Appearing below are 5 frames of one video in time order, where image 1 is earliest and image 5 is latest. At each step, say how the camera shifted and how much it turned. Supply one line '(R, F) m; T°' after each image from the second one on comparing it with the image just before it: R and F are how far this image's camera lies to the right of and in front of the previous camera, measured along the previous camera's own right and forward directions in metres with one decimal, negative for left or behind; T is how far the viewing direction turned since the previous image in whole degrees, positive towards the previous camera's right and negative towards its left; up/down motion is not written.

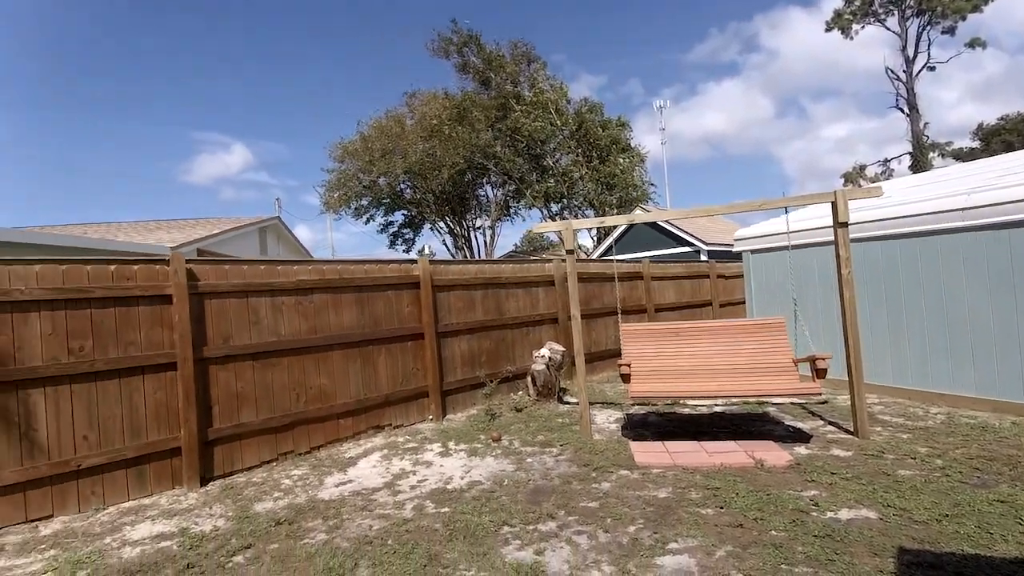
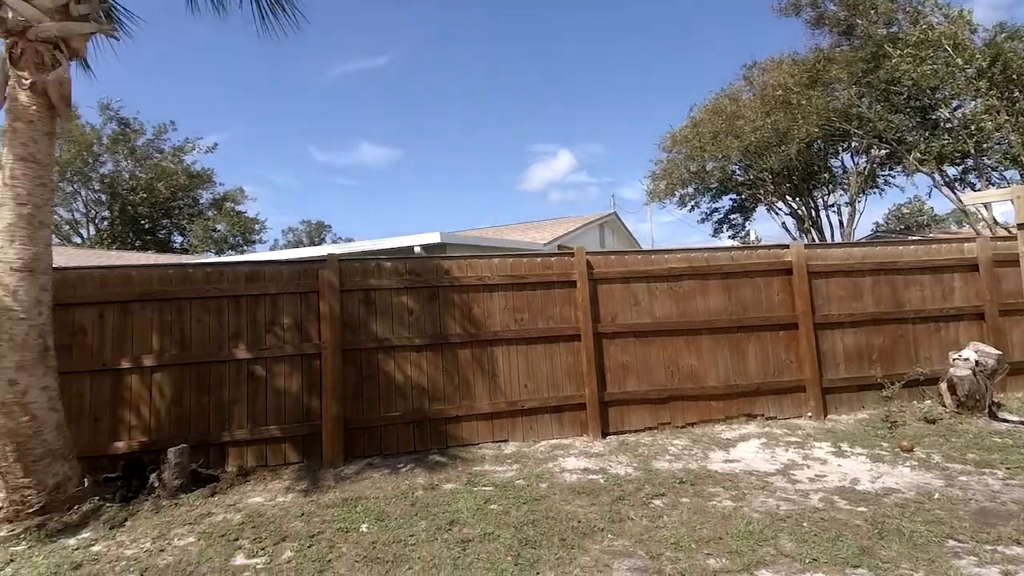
(-0.5, -0.5) m; -36°
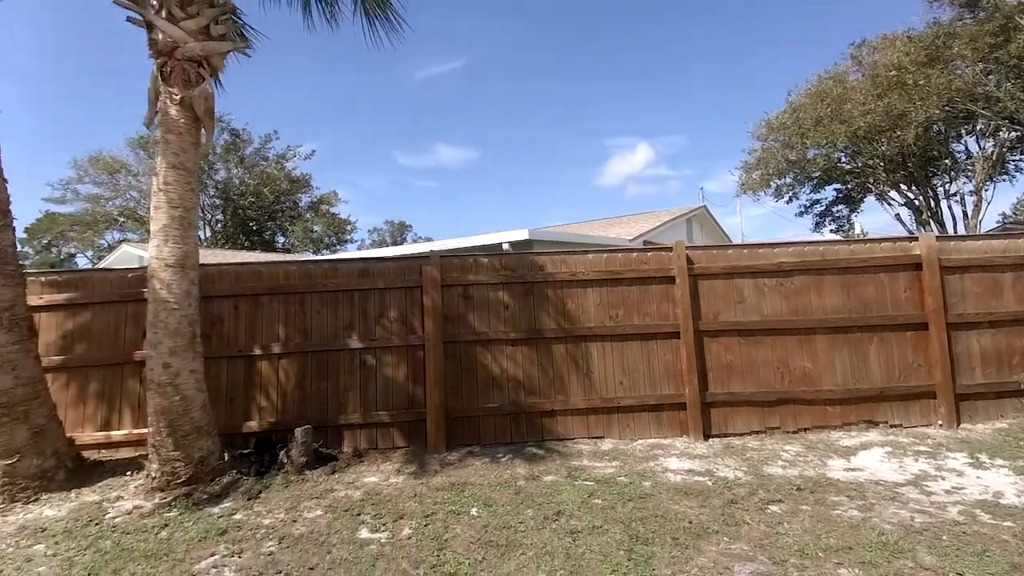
(-0.2, -0.1) m; -9°
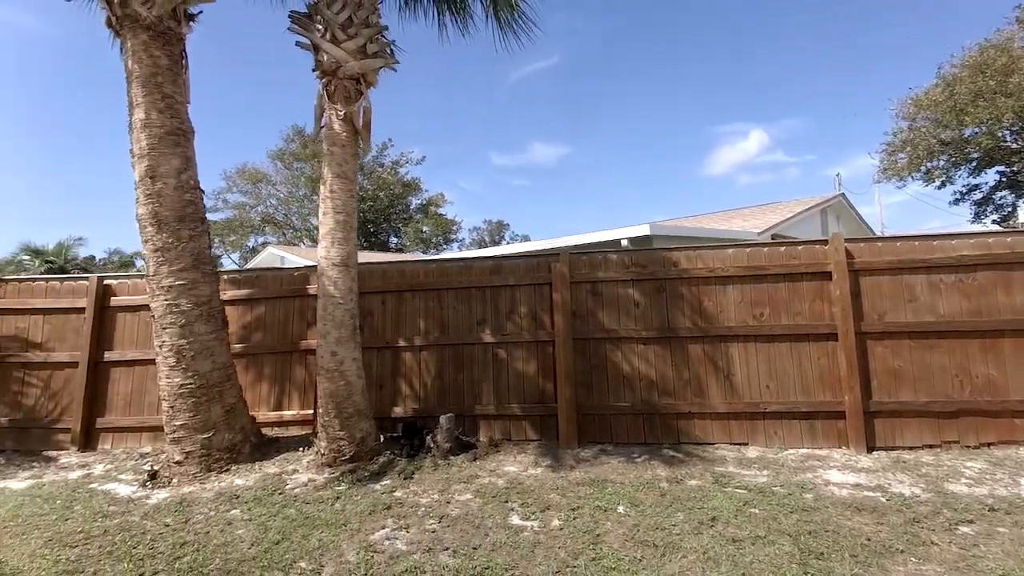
(-0.4, -0.1) m; -11°
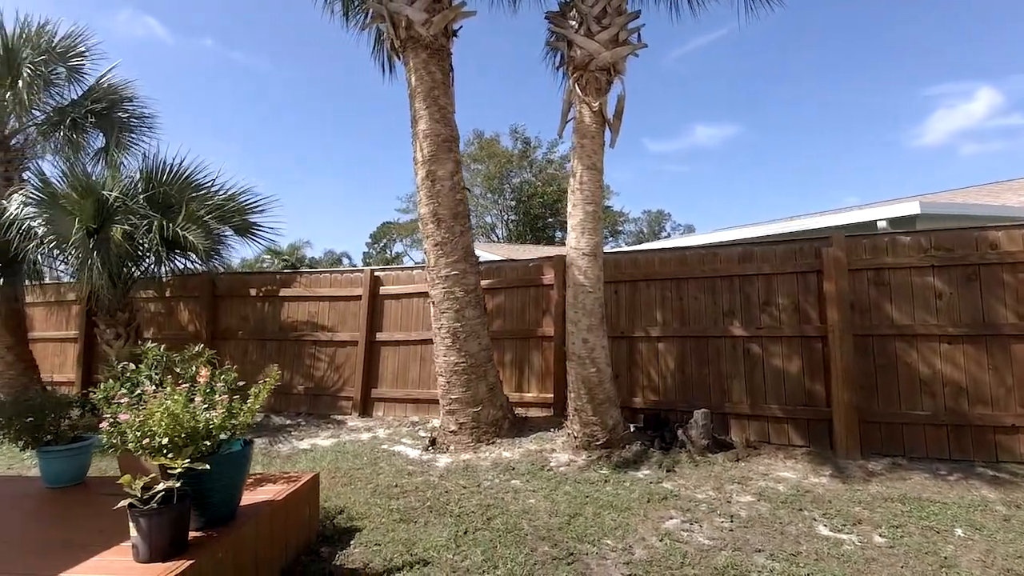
(-0.9, -0.1) m; -18°
